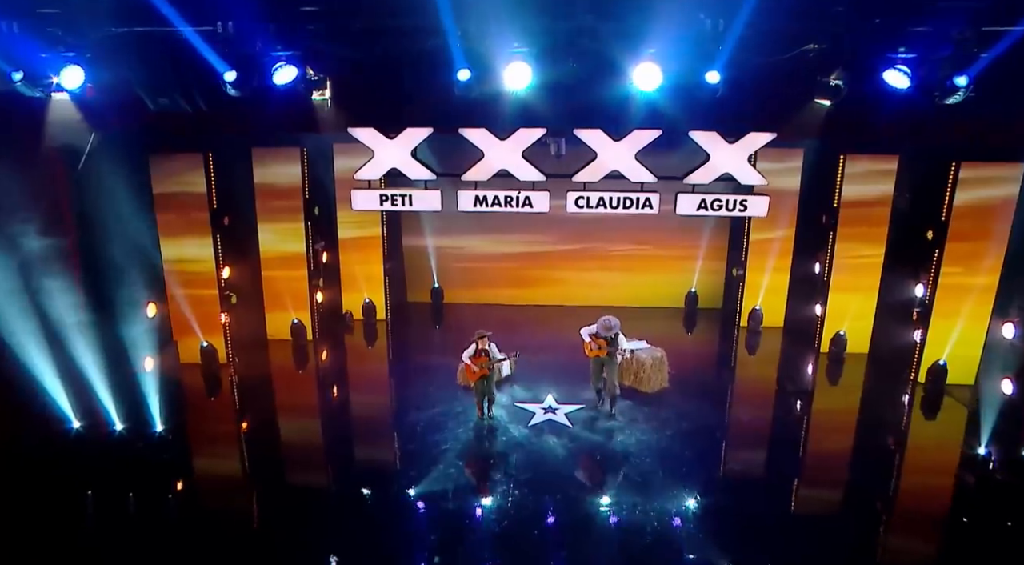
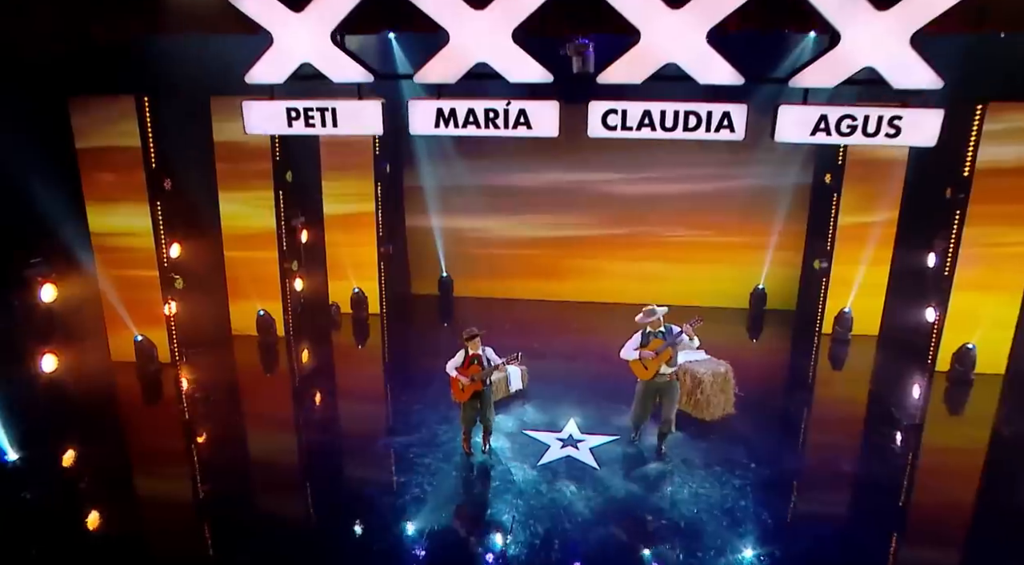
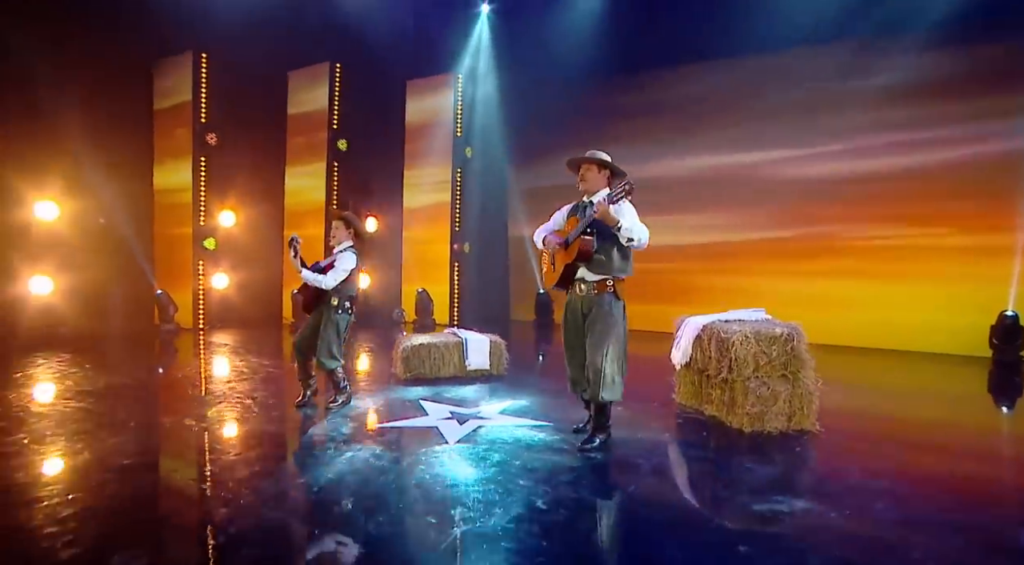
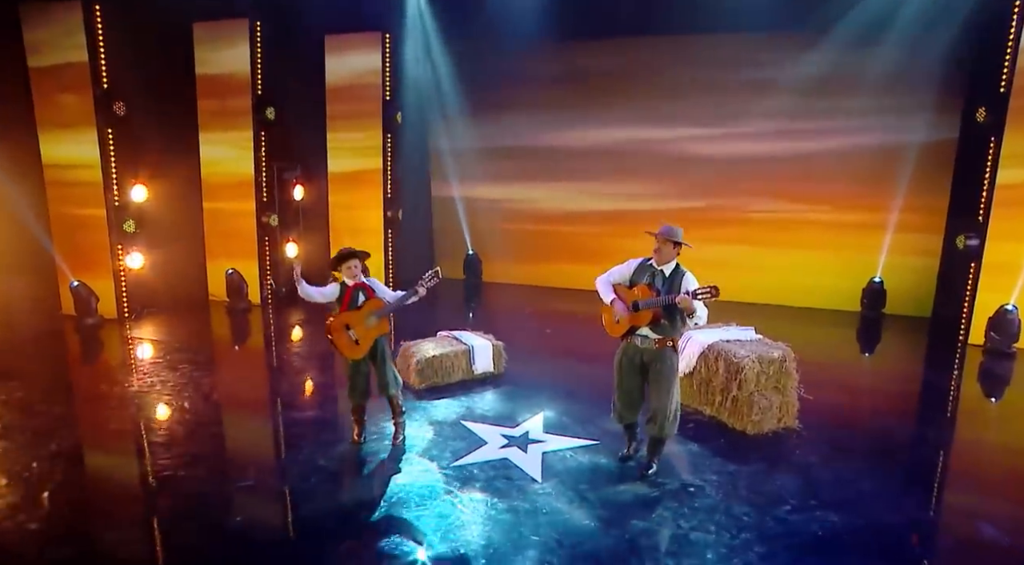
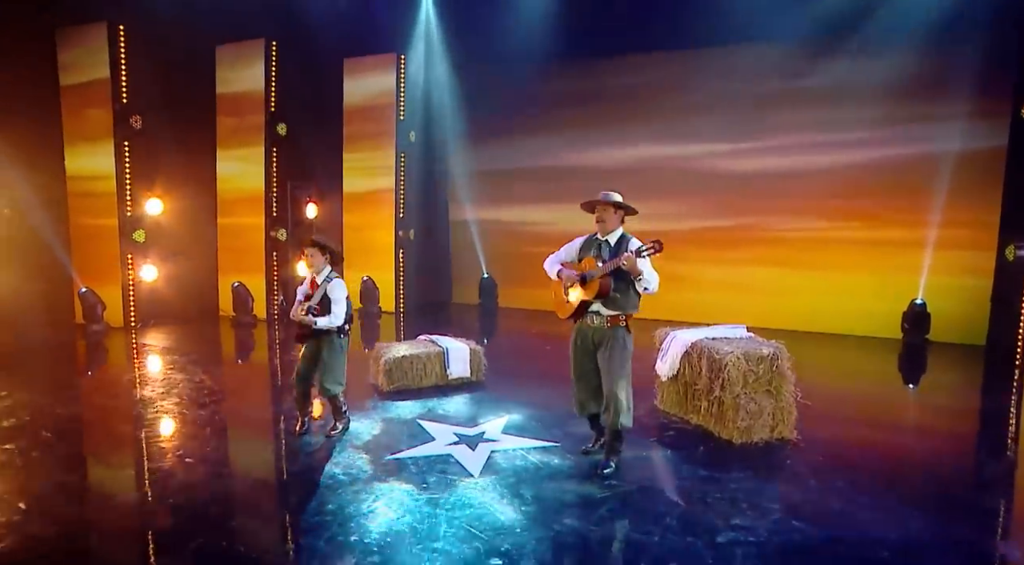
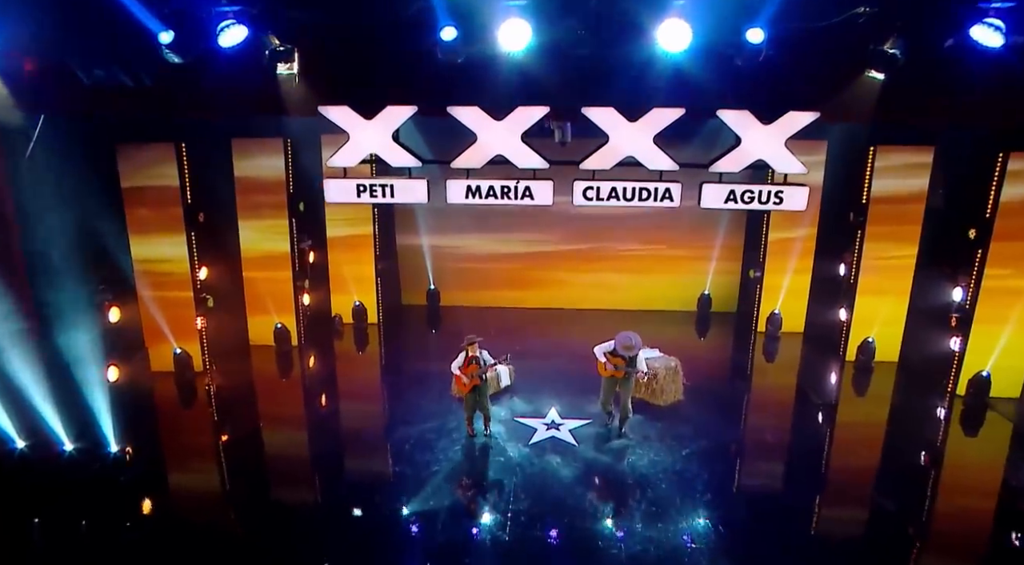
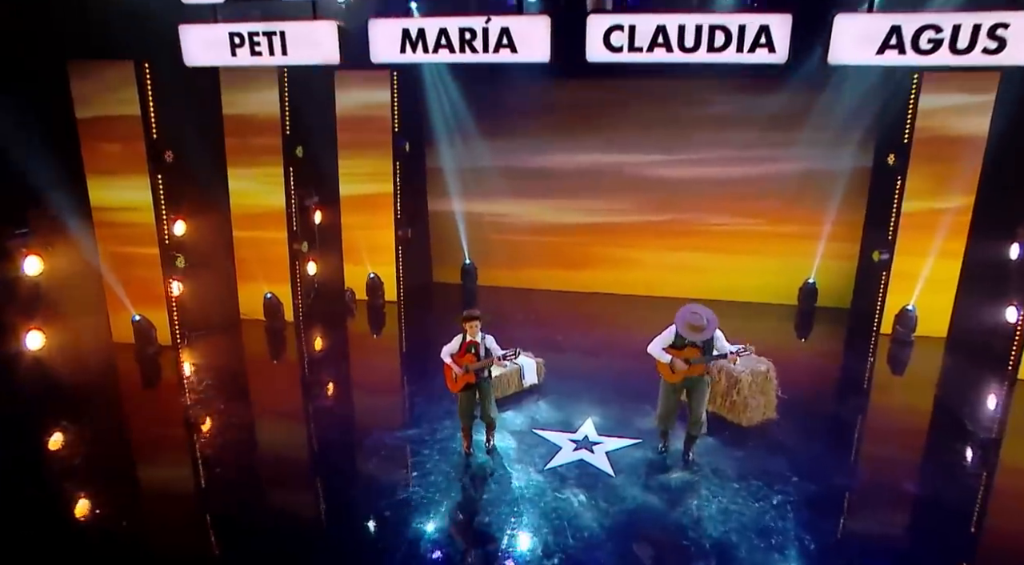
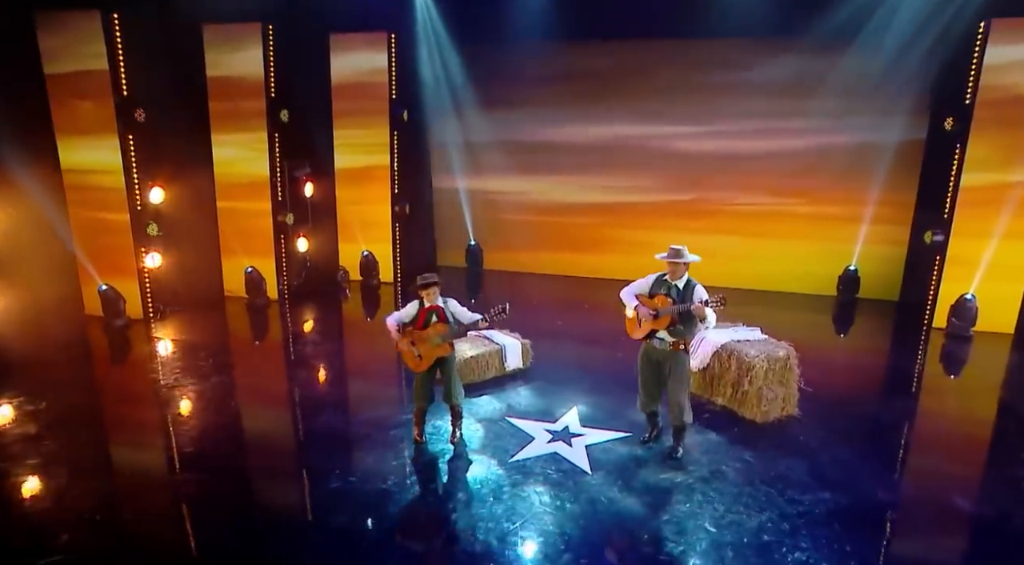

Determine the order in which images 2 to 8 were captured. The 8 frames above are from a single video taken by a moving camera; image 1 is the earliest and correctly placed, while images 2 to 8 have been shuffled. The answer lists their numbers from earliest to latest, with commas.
6, 2, 7, 8, 4, 5, 3
